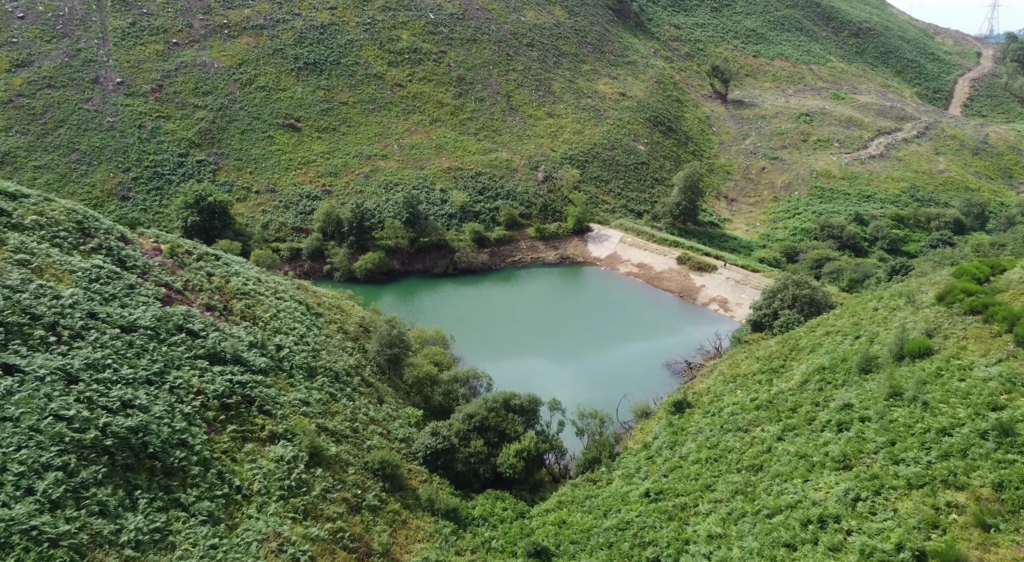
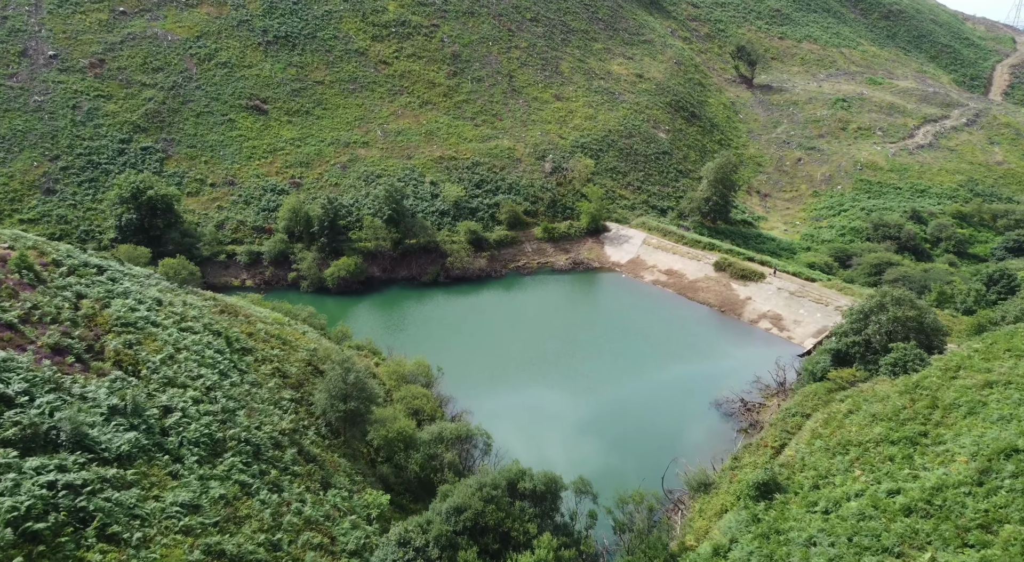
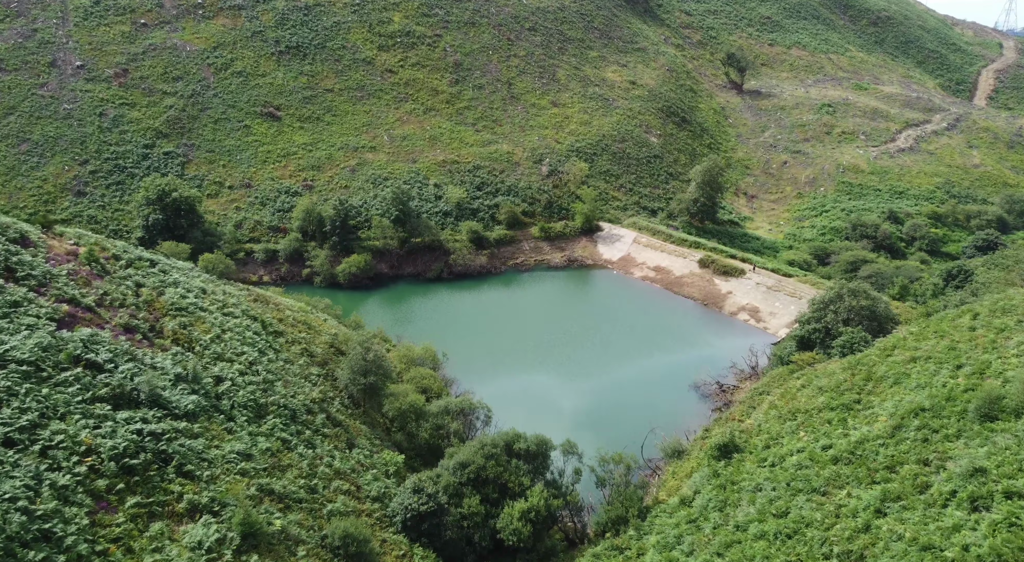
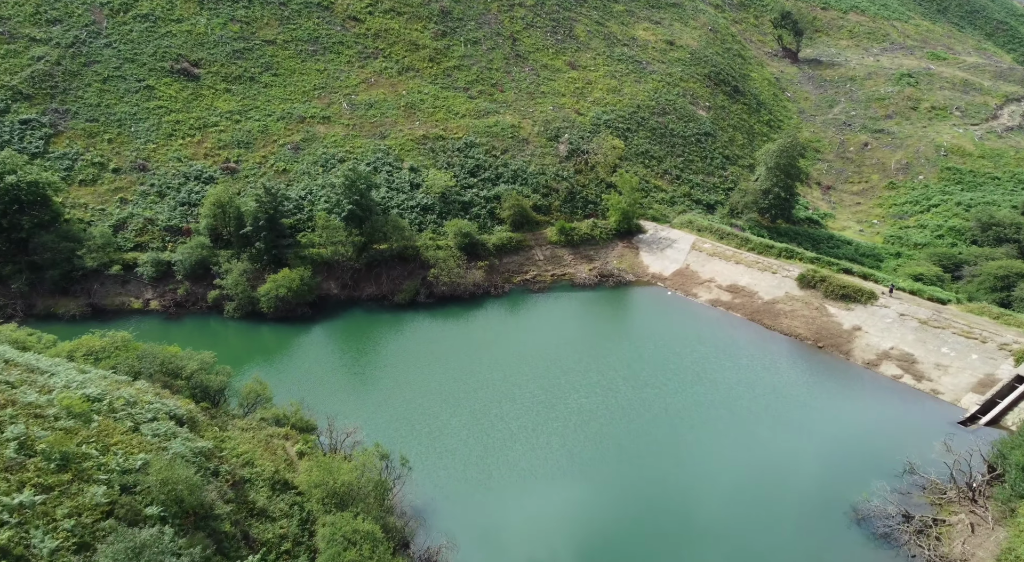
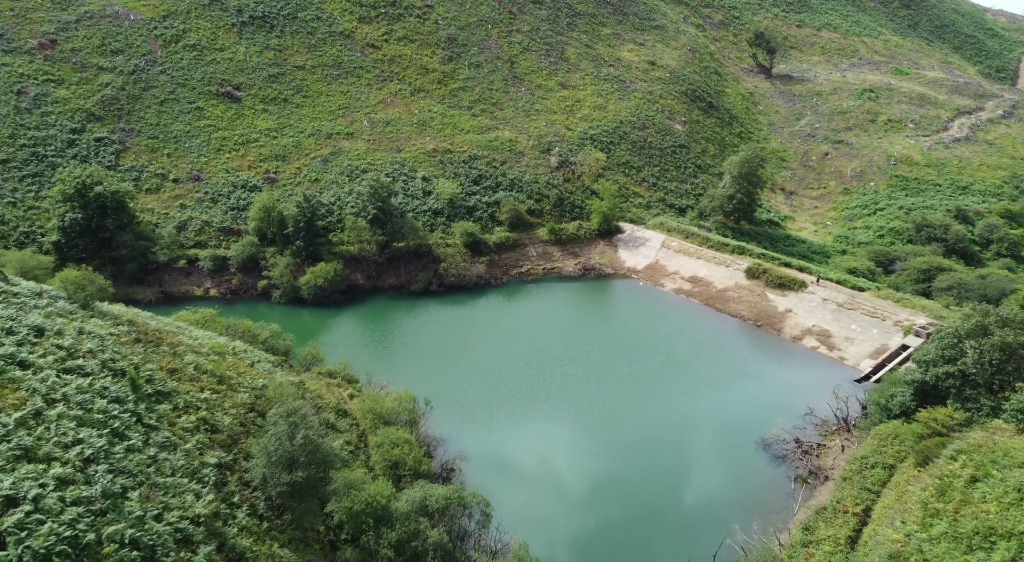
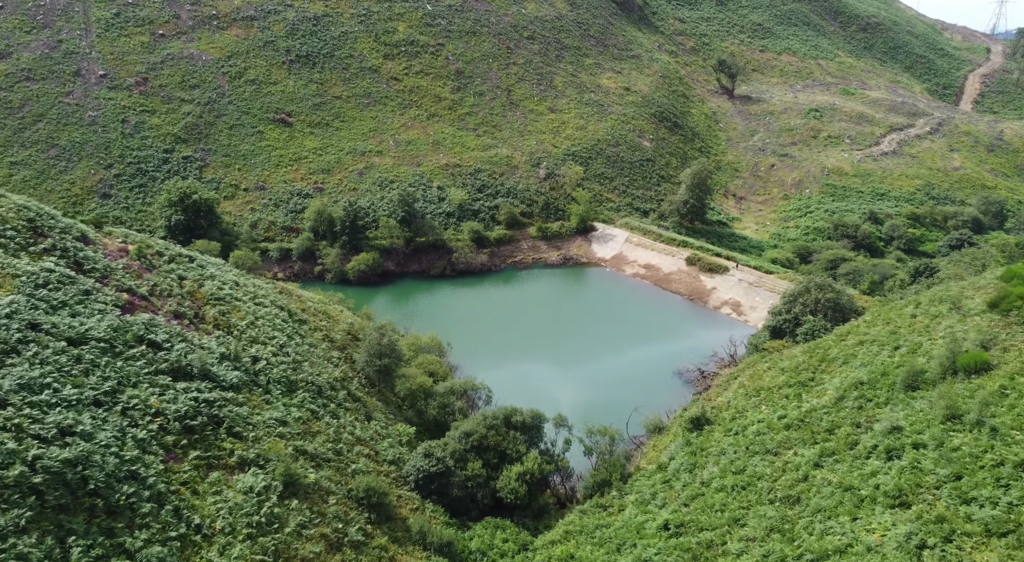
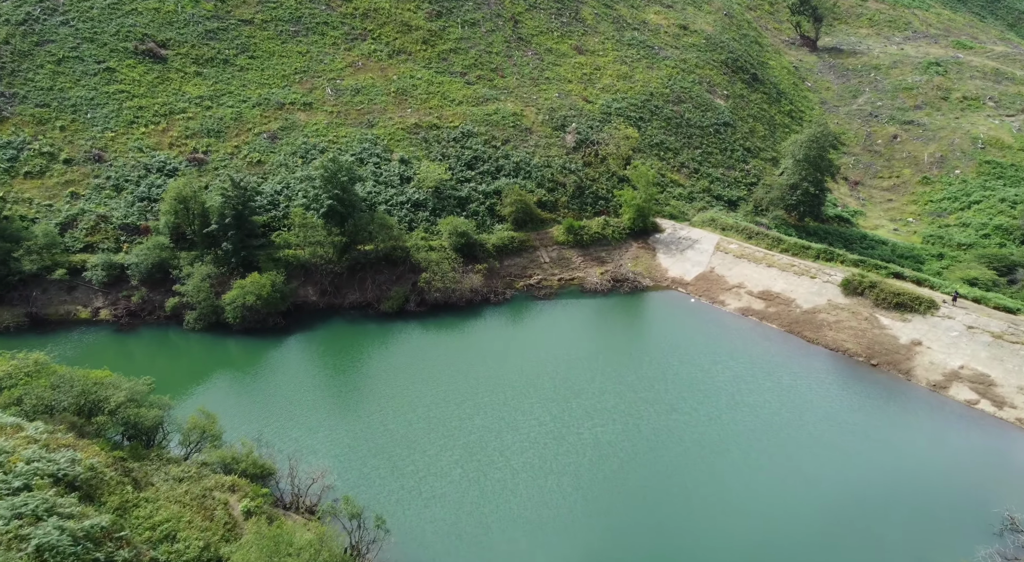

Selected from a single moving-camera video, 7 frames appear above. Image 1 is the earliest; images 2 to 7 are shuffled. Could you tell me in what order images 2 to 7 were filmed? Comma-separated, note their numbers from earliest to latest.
6, 3, 2, 5, 4, 7
